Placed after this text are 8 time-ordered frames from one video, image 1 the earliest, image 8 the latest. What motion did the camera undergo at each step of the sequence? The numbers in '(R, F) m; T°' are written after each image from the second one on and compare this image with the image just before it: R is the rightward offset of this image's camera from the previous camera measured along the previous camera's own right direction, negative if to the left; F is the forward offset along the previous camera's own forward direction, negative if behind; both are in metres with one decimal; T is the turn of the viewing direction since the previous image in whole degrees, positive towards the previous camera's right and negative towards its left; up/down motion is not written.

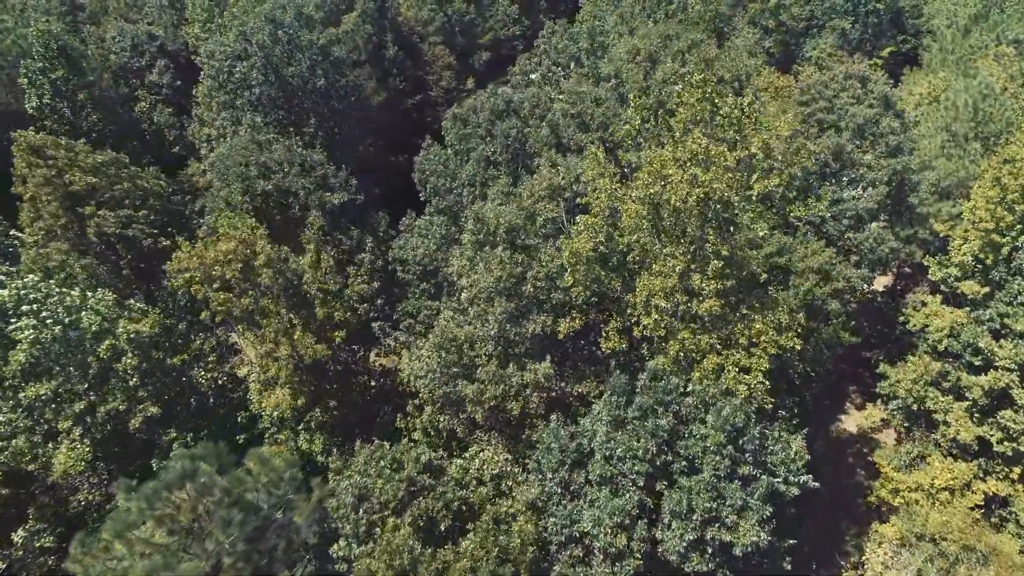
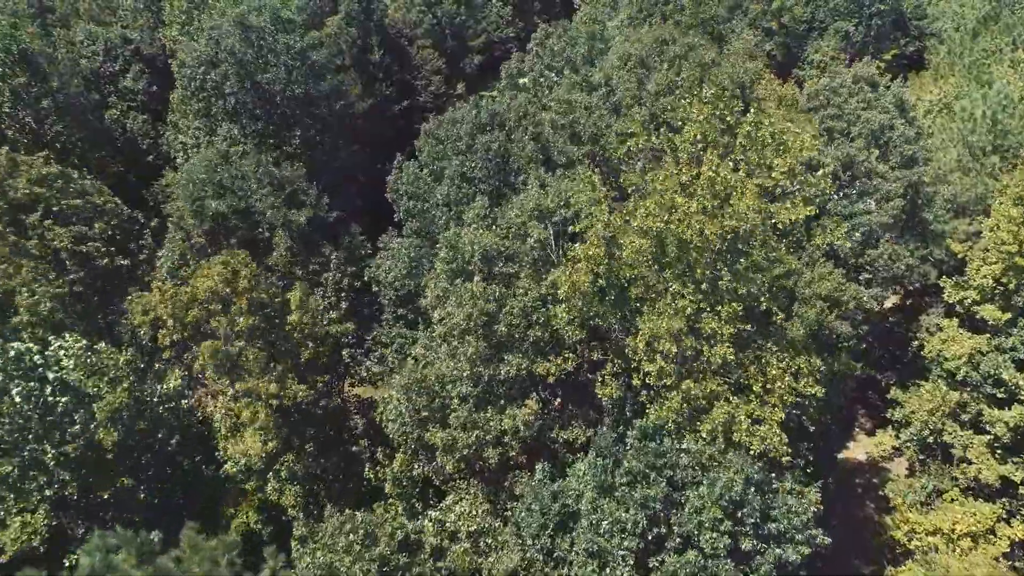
(+0.4, +2.2) m; 0°
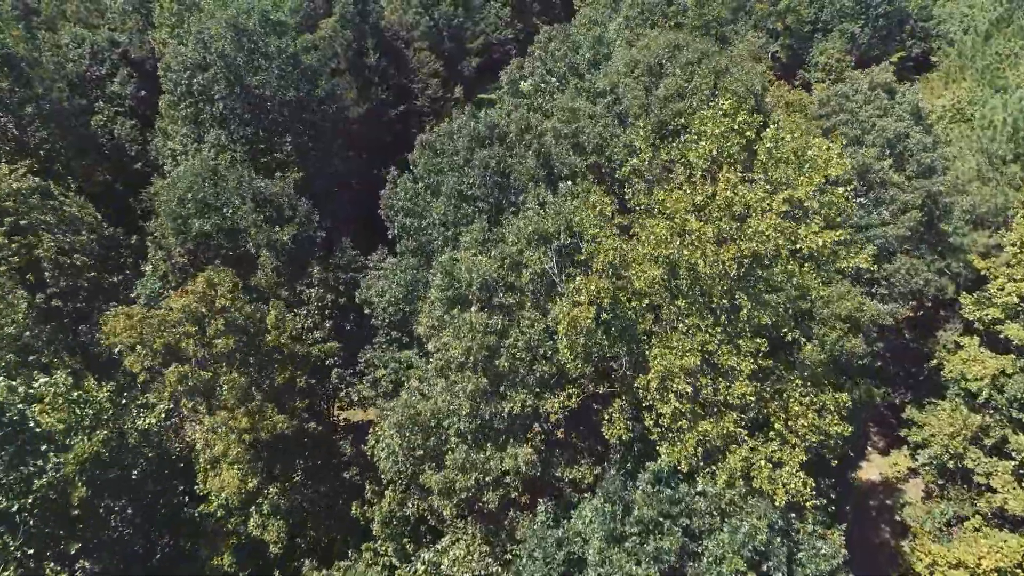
(0.0, +1.4) m; 0°
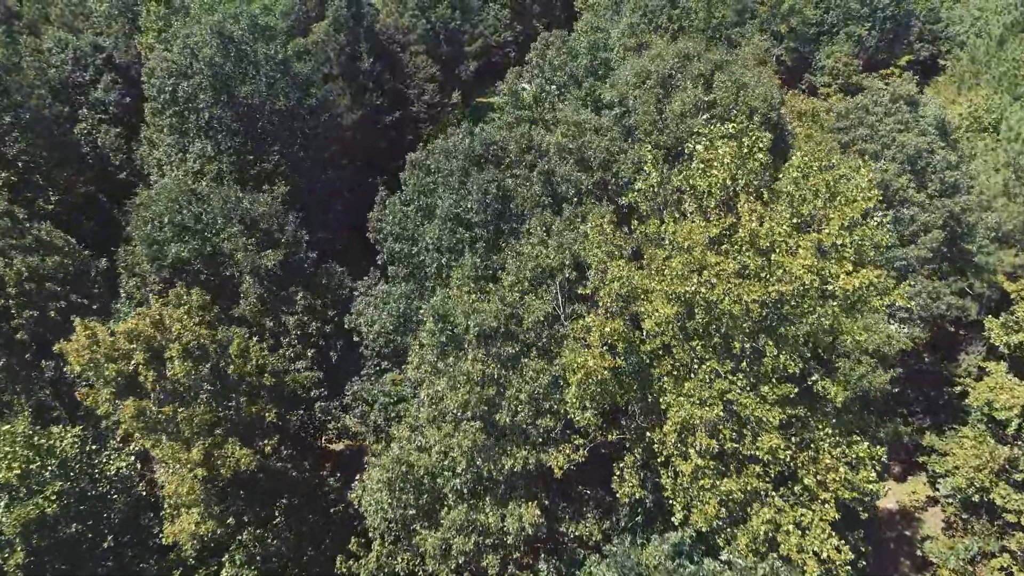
(0.0, +1.6) m; 0°
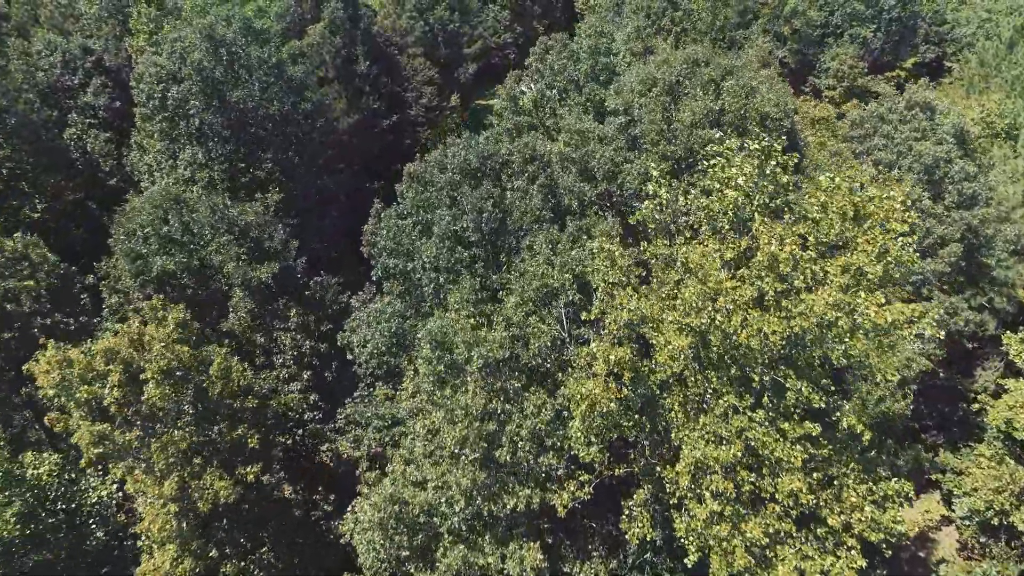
(0.0, +1.1) m; 0°
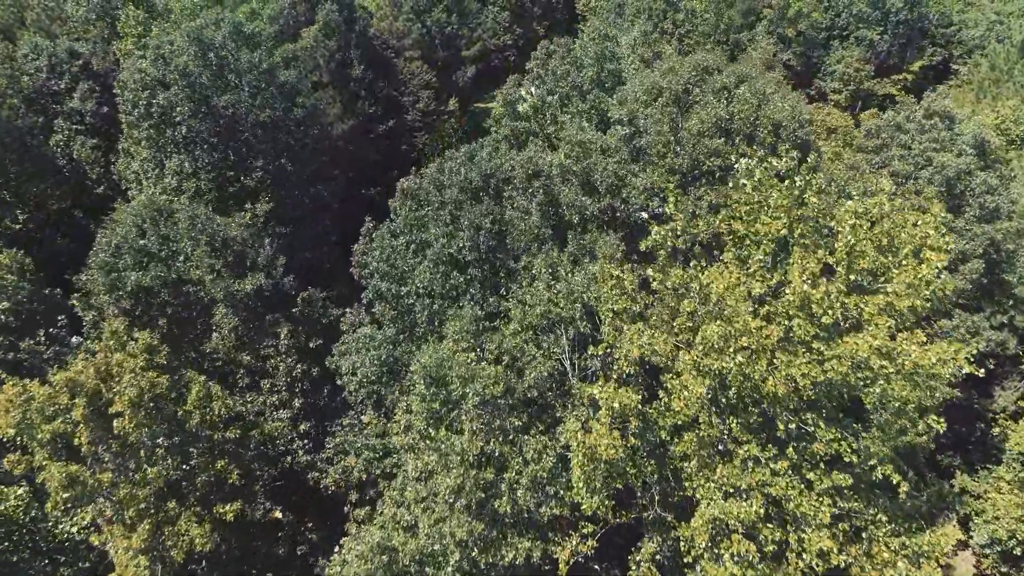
(0.0, +1.2) m; 0°
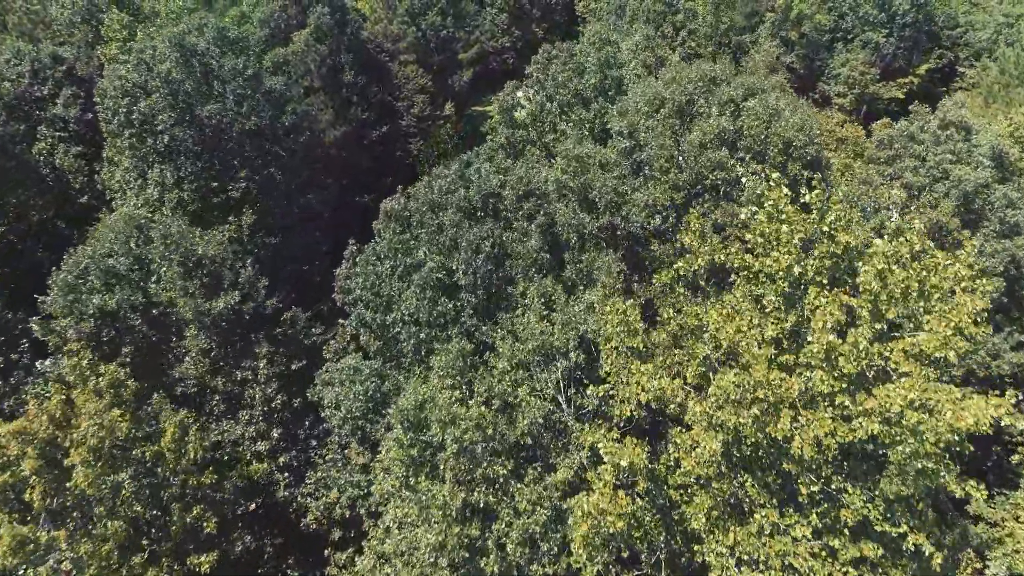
(+0.1, +1.3) m; 0°
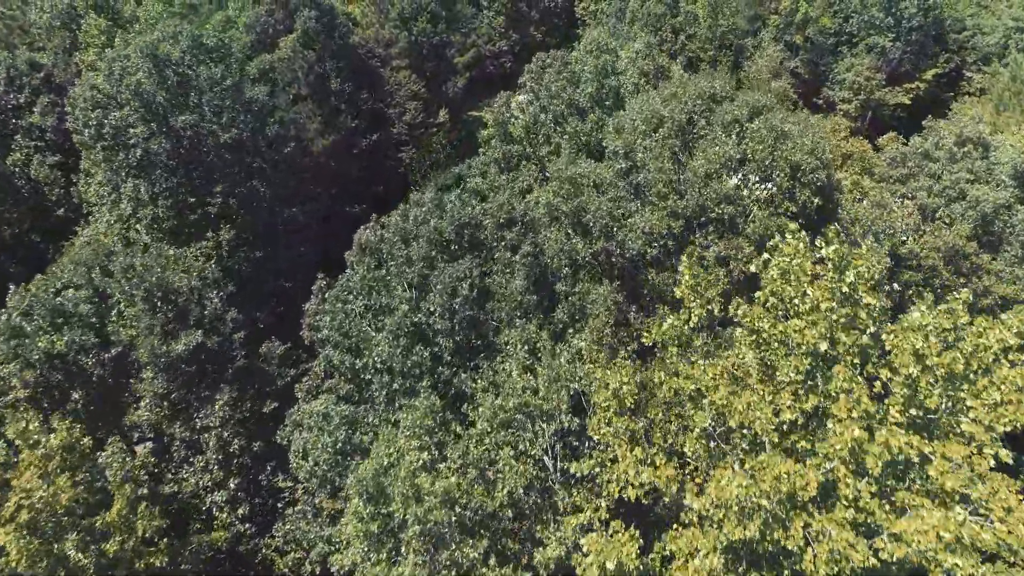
(+0.3, +1.5) m; 0°
